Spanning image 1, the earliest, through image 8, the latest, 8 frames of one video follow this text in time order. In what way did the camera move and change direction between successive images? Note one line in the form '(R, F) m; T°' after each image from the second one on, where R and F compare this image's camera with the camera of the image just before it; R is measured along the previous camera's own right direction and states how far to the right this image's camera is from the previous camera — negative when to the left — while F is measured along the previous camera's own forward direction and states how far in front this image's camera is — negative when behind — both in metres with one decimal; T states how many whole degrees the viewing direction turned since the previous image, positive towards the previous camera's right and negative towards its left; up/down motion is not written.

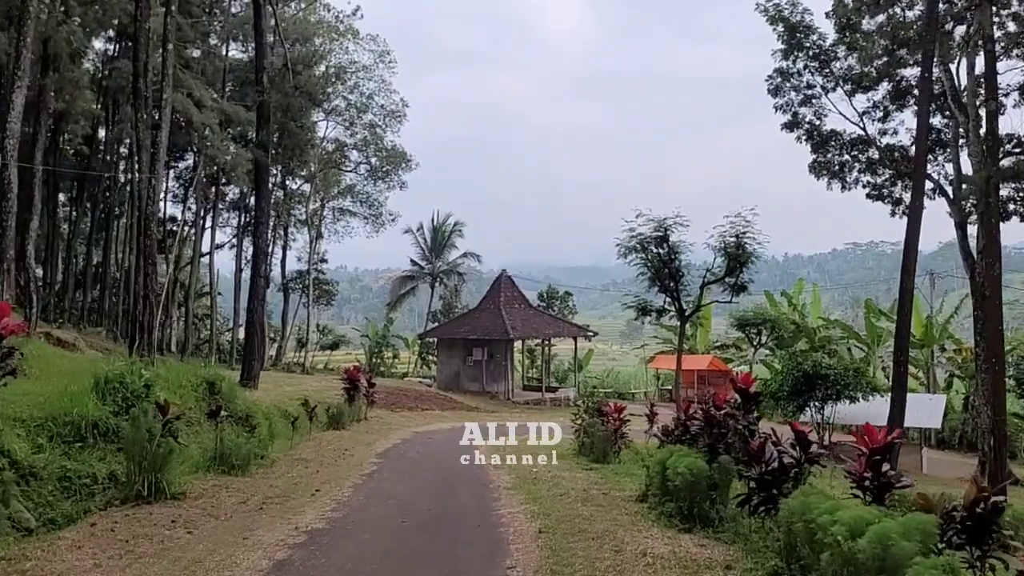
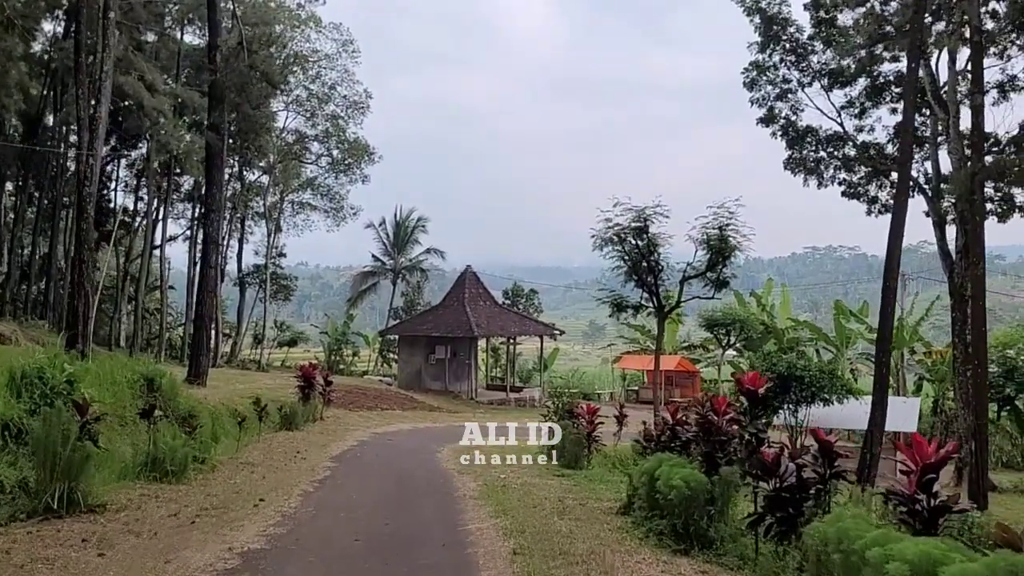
(-0.1, +0.7) m; +3°
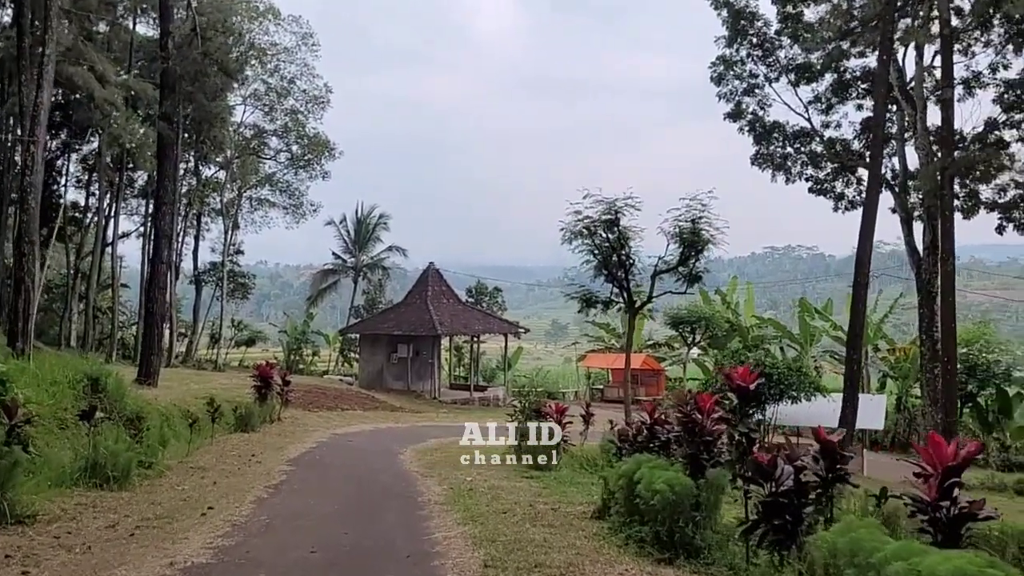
(0.0, +0.4) m; +3°
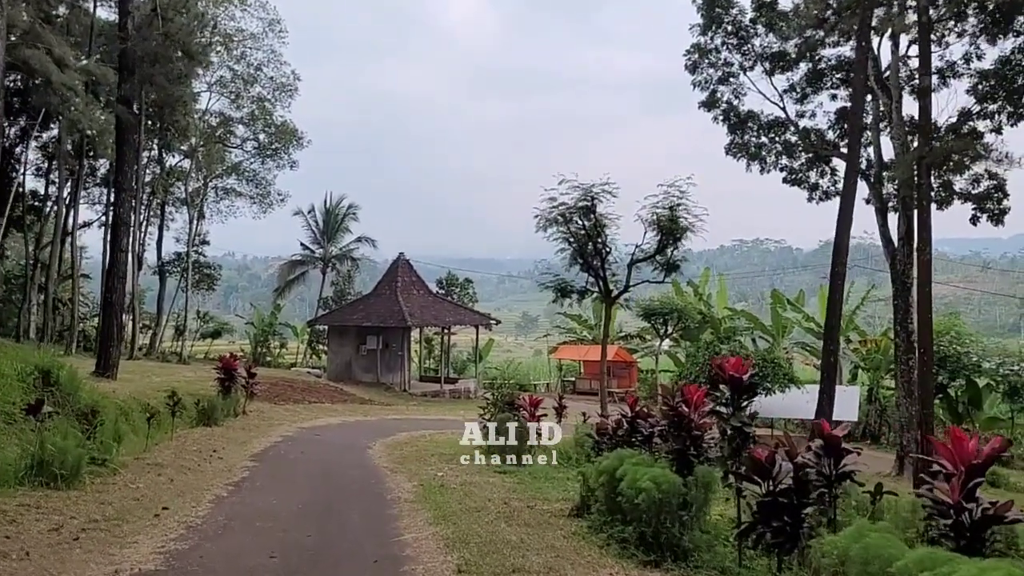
(0.0, +0.3) m; +2°
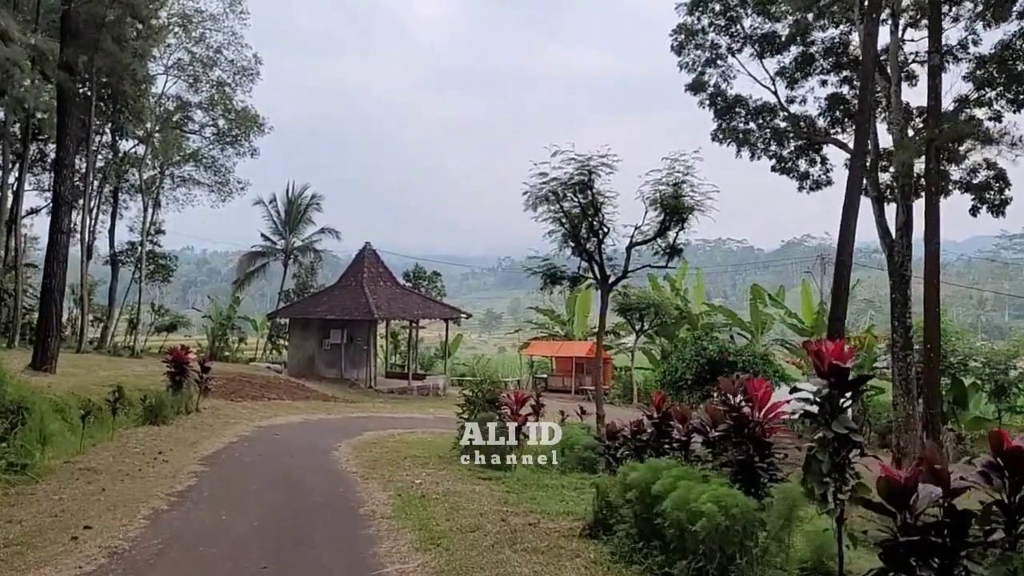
(-0.2, +1.0) m; +3°
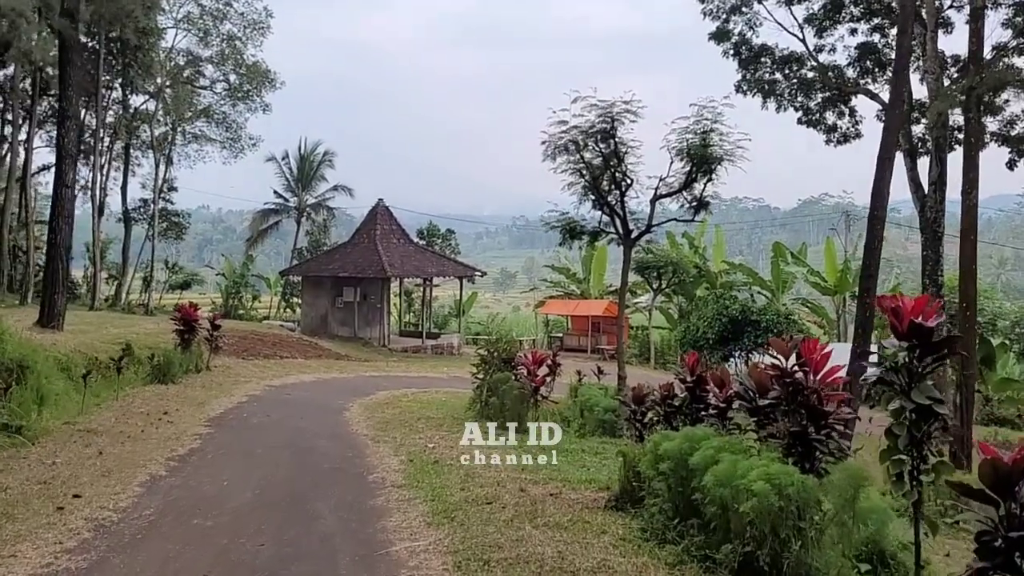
(0.0, +0.4) m; -1°
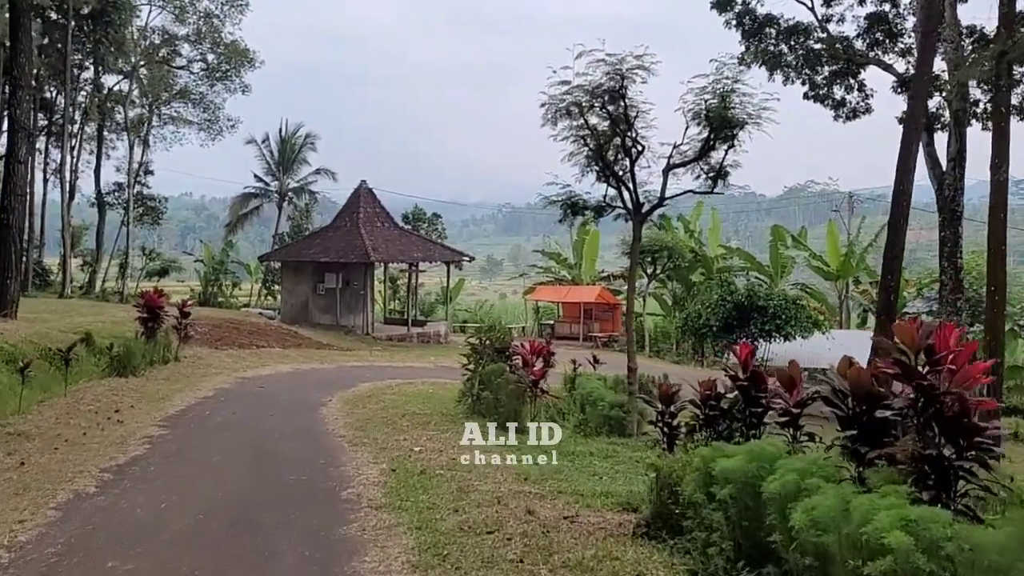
(-0.1, +0.9) m; +1°
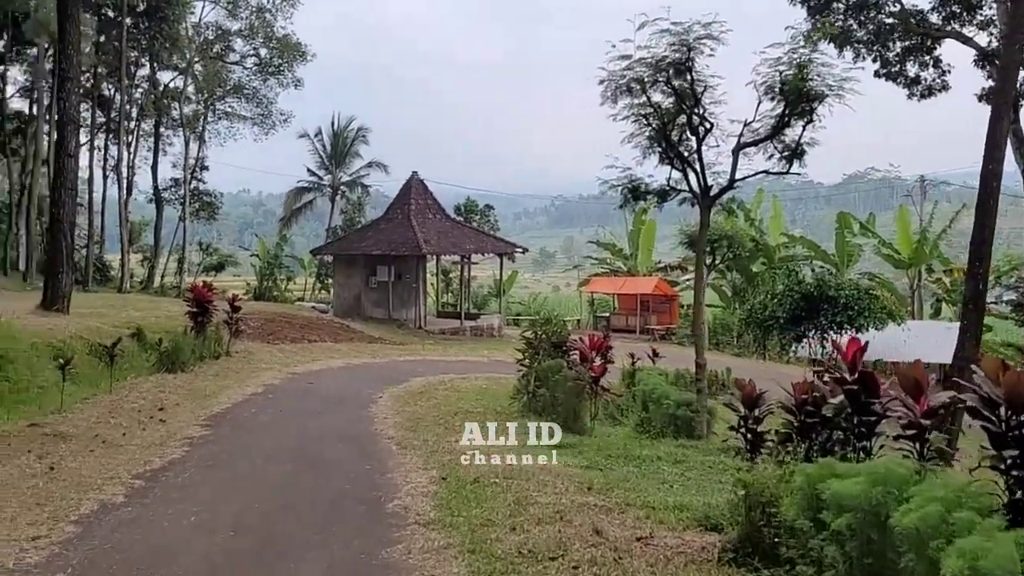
(0.0, +0.4) m; -4°
